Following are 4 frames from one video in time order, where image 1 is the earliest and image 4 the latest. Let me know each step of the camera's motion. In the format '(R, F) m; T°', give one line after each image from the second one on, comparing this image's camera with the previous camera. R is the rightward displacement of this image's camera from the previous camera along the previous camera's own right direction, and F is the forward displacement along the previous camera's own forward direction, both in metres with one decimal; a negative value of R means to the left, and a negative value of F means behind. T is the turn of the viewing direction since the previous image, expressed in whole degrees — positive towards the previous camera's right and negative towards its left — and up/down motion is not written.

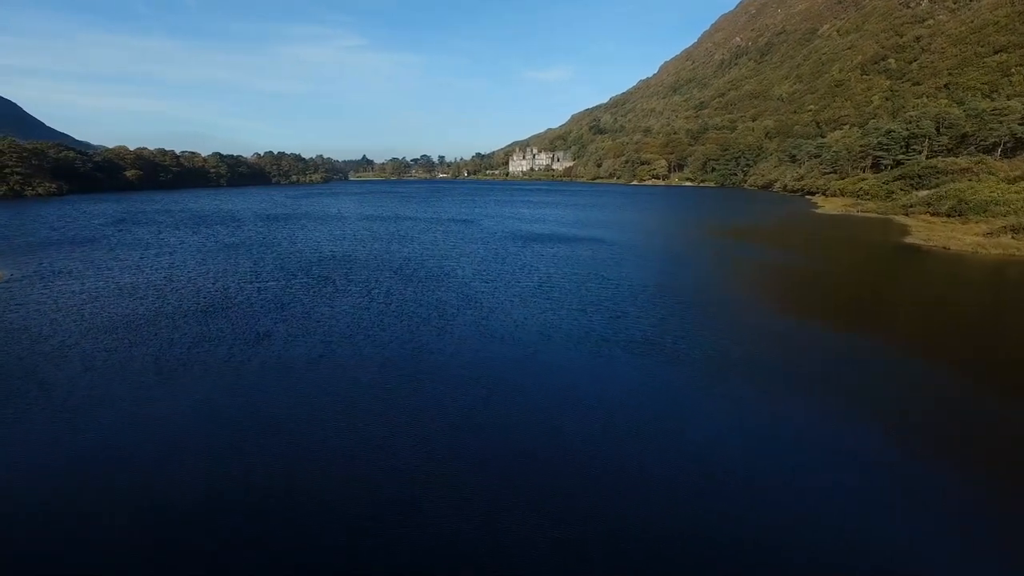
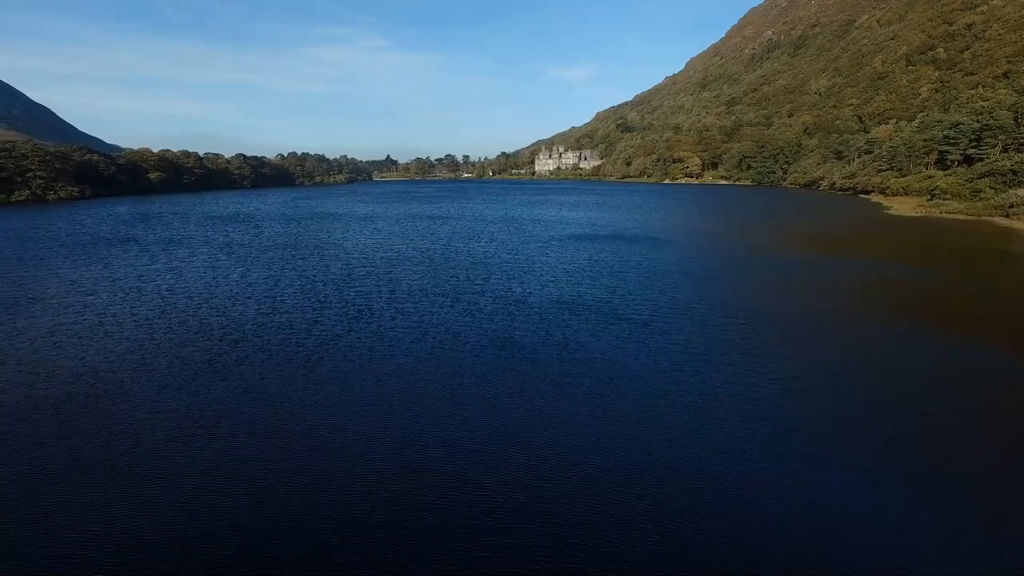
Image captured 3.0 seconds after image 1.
(-0.9, +2.3) m; -2°
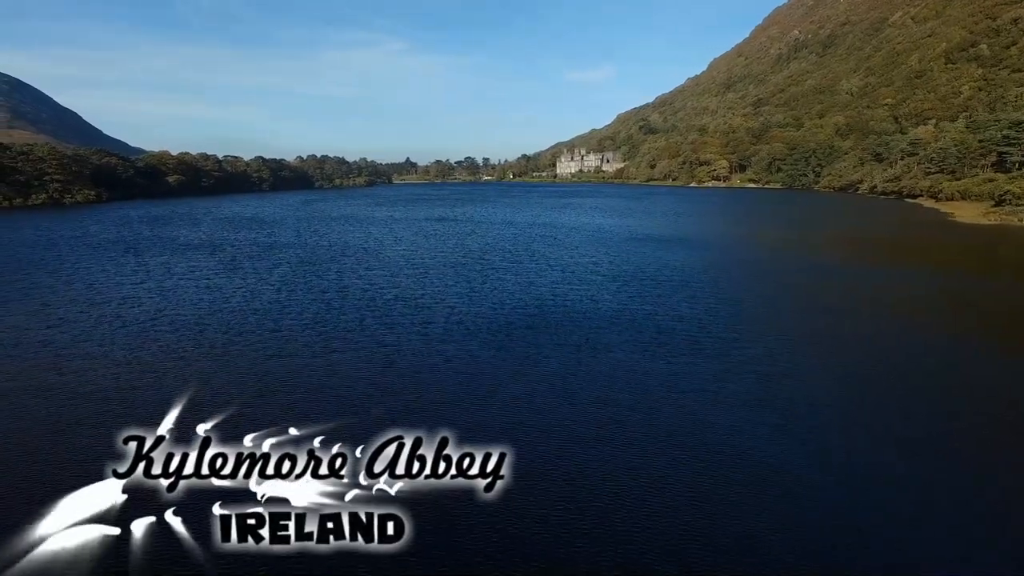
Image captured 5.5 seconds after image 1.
(-0.6, +1.8) m; -2°
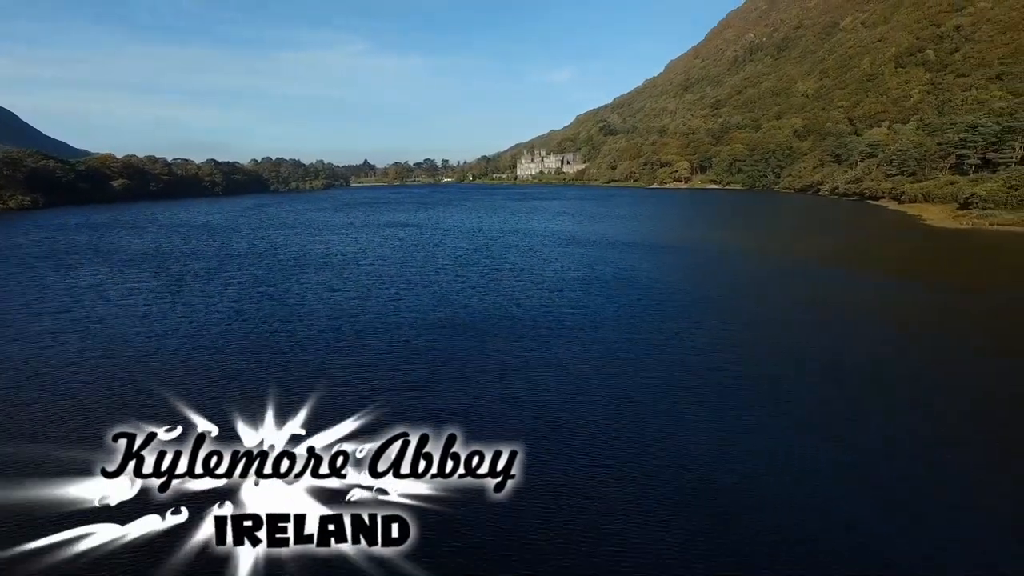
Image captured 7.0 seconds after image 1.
(-0.3, +1.1) m; +4°
